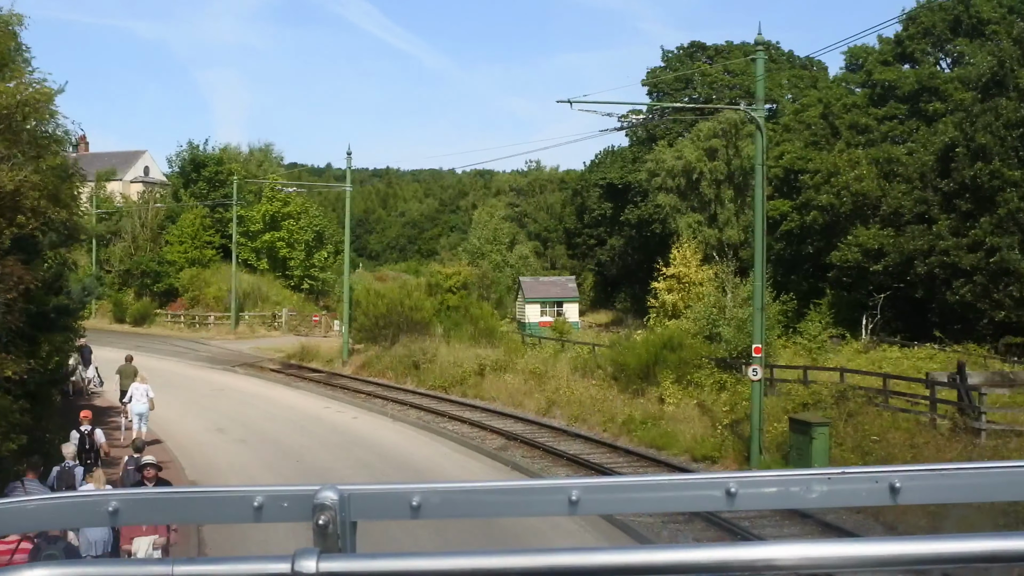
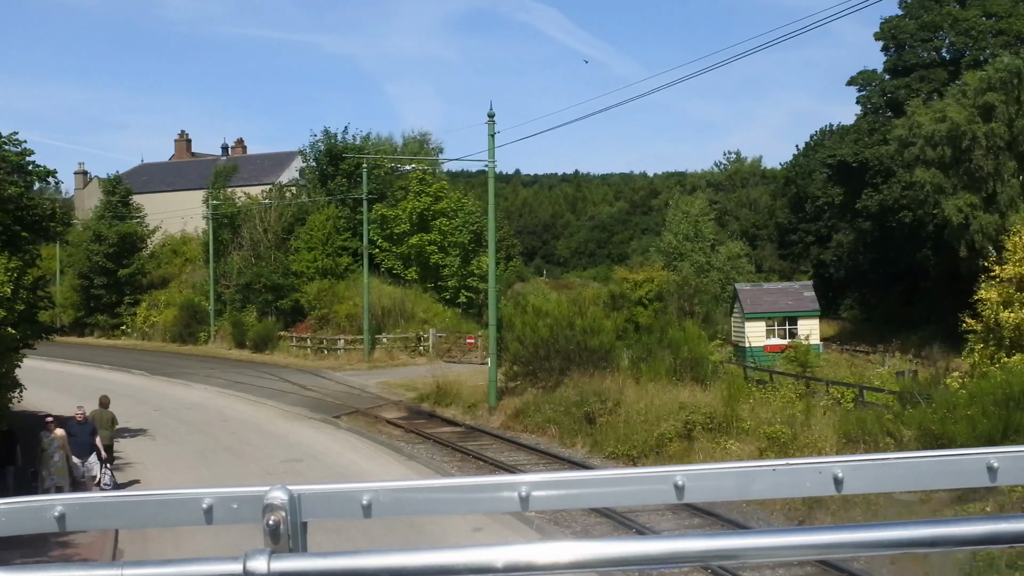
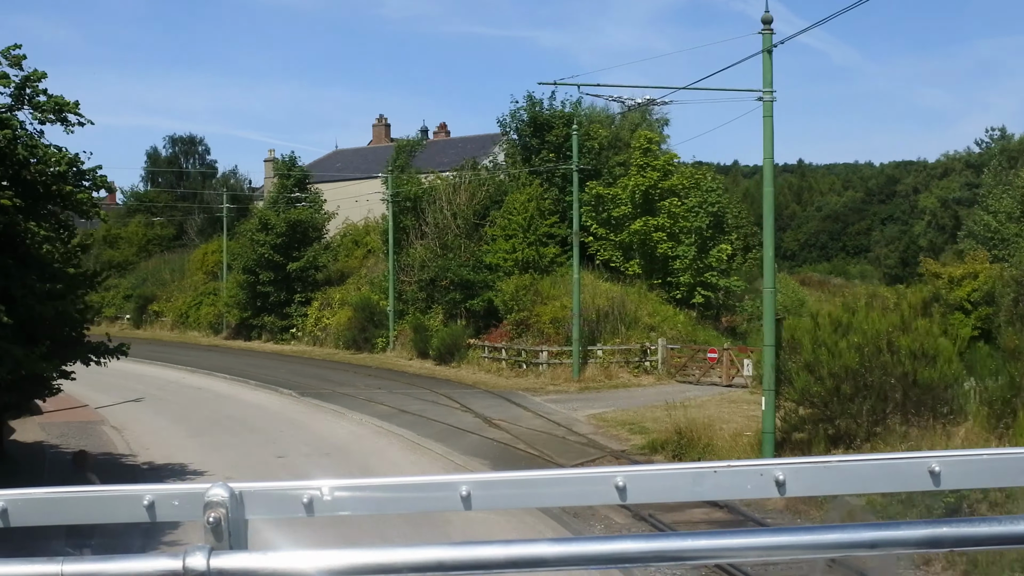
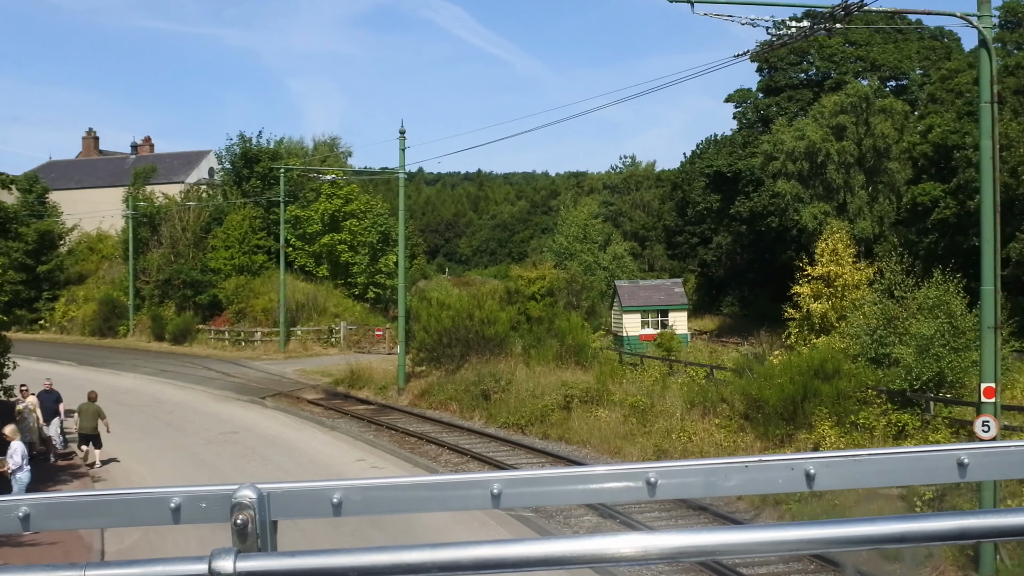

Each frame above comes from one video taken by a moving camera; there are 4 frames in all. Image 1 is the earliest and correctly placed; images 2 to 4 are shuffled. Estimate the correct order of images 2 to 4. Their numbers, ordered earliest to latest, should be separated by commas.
4, 2, 3
